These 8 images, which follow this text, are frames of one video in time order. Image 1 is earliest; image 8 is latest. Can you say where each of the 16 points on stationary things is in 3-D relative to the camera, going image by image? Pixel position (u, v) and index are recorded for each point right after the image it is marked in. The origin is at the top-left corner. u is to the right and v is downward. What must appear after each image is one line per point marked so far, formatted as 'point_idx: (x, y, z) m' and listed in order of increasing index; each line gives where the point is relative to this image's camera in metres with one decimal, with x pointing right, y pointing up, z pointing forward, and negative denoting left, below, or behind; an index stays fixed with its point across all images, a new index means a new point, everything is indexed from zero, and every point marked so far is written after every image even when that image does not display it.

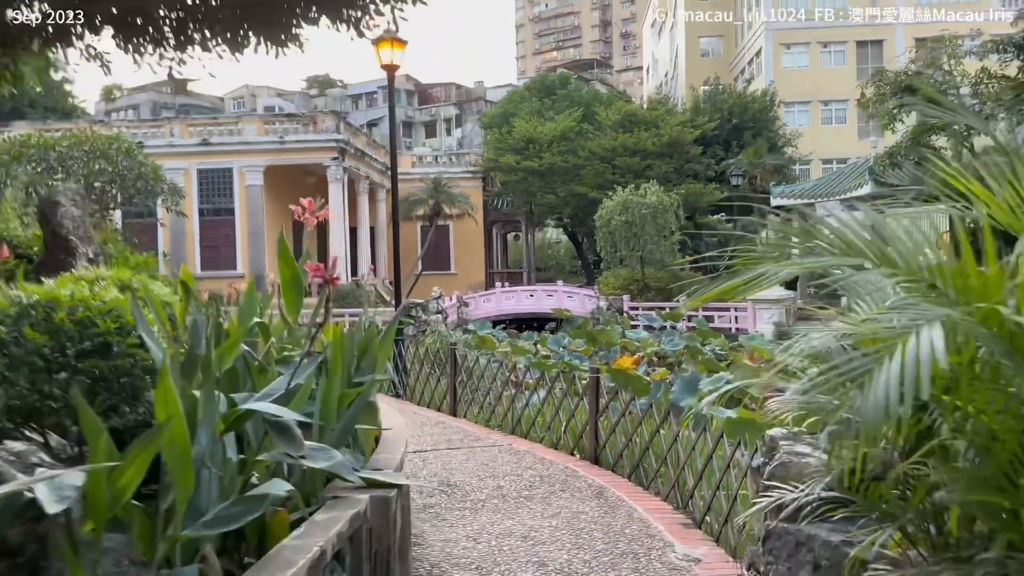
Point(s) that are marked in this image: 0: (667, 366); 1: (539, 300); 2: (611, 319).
0: (+2.1, -1.0, +10.8) m
1: (+0.6, -0.3, +19.1) m
2: (+1.8, -0.5, +14.8) m
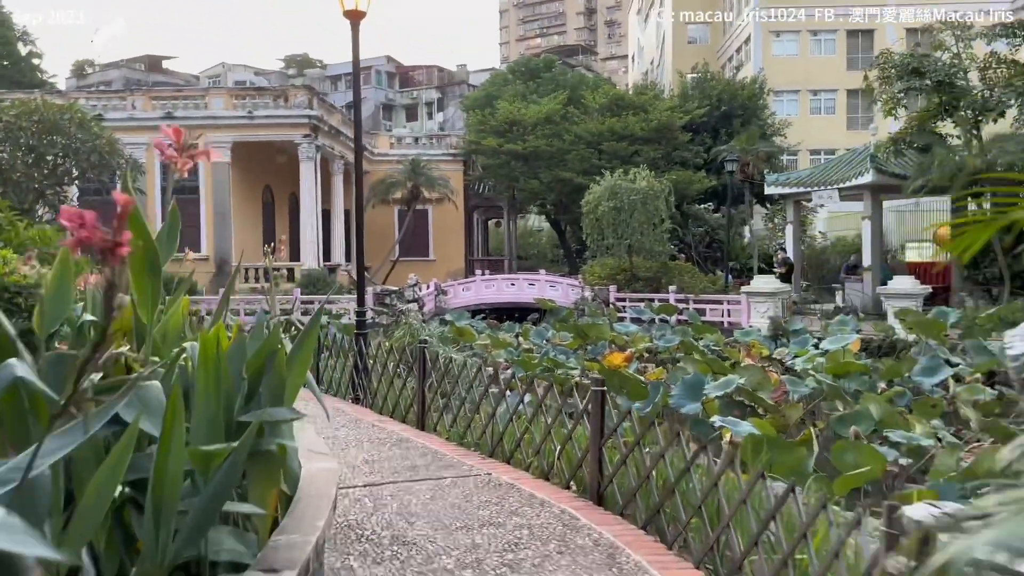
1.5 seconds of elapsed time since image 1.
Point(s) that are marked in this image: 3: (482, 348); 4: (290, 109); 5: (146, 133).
0: (+1.8, -0.9, +9.9) m
1: (+0.2, 0.0, +18.2) m
2: (+1.5, -0.4, +13.9) m
3: (-0.4, -0.8, +10.6) m
4: (-5.4, +4.4, +19.8) m
5: (-9.0, +3.8, +19.8) m
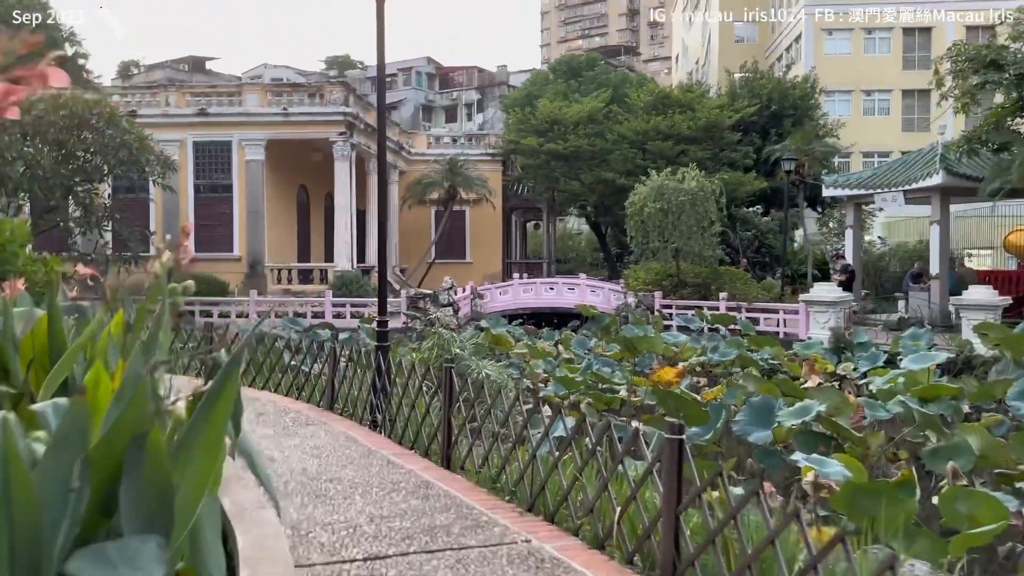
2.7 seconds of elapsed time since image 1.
0: (+2.3, -1.0, +9.0) m
1: (+1.0, -0.1, +17.3) m
2: (+2.1, -0.5, +13.0) m
3: (+0.1, -0.9, +9.8) m
4: (-4.5, +4.4, +19.2) m
5: (-8.0, +3.8, +19.4) m
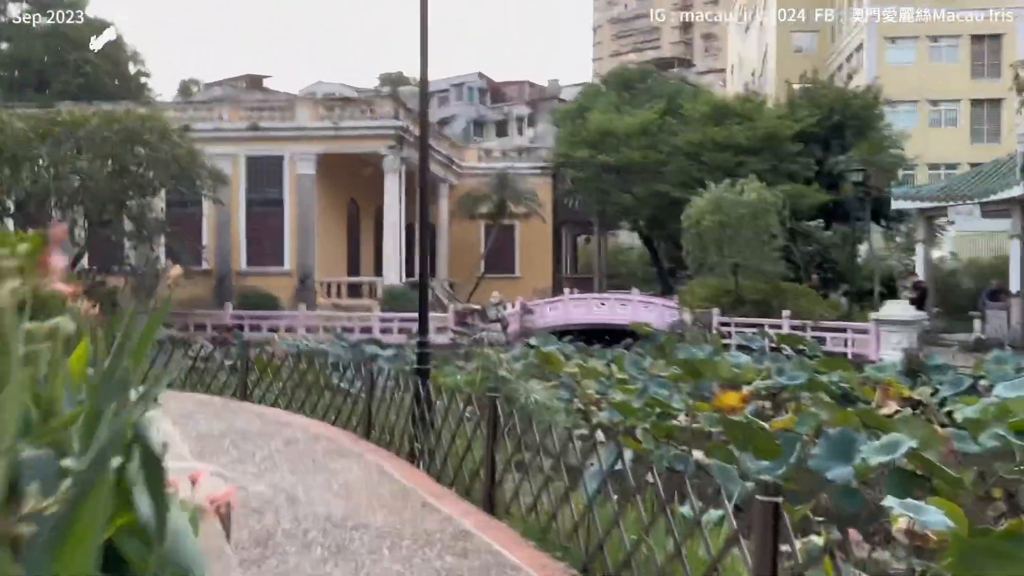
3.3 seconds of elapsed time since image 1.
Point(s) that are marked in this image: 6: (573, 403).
0: (+2.8, -1.2, +8.4) m
1: (+2.1, -0.5, +16.8) m
2: (+2.9, -0.7, +12.4) m
3: (+0.7, -1.0, +9.3) m
4: (-3.2, +4.0, +19.1) m
5: (-6.7, +3.5, +19.5) m
6: (+0.6, -1.2, +8.4) m
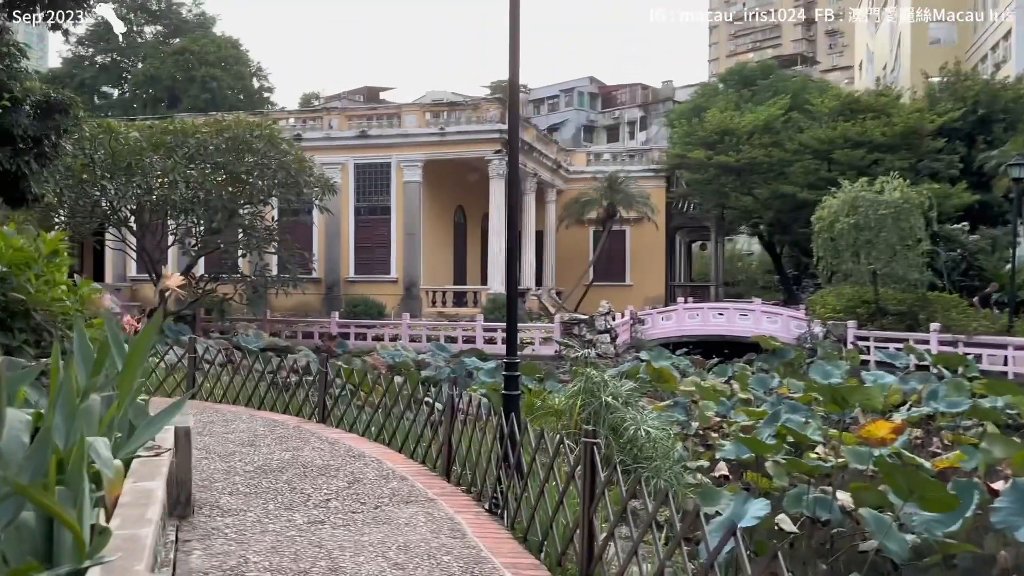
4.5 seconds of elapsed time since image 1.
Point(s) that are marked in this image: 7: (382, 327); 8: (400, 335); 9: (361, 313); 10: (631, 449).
0: (+3.8, -1.3, +7.2) m
1: (+4.2, -0.6, +15.6) m
2: (+4.4, -0.9, +11.1) m
3: (+1.8, -1.2, +8.3) m
4: (-0.7, +3.8, +18.6) m
5: (-4.1, +3.3, +19.5) m
6: (+1.6, -1.3, +7.4) m
7: (-2.5, -0.8, +15.7) m
8: (-2.1, -0.9, +15.5) m
9: (-3.5, -0.6, +18.5) m
10: (+0.7, -1.0, +4.9) m
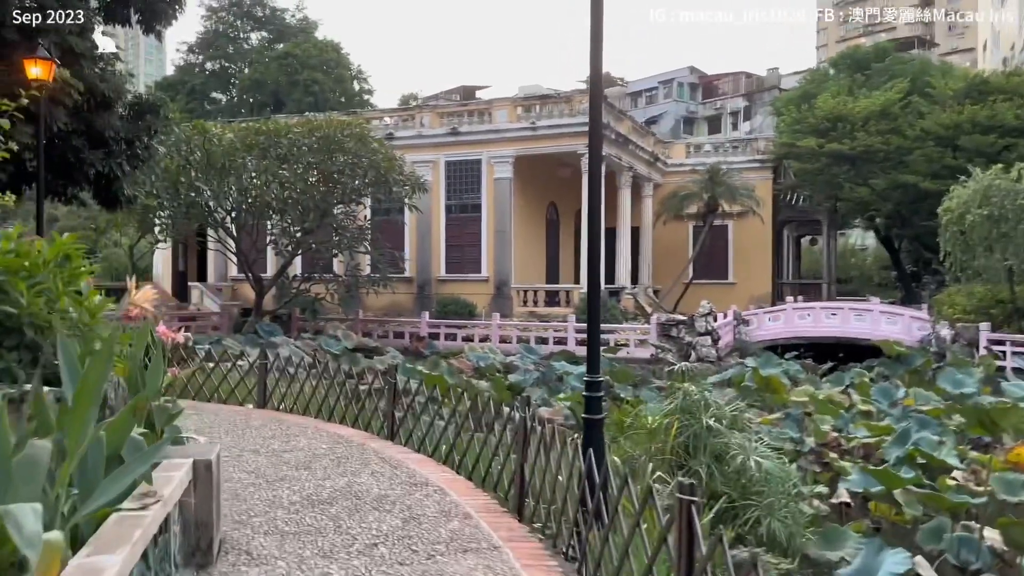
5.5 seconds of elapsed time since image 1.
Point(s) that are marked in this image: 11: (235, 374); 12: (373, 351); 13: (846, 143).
0: (+4.5, -1.3, +6.1) m
1: (+5.9, -0.6, +14.4) m
2: (+5.6, -0.9, +9.9) m
3: (+2.7, -1.2, +7.5) m
4: (+1.4, +3.9, +18.0) m
5: (-1.9, +3.3, +19.3) m
6: (+2.4, -1.3, +6.6) m
7: (-0.8, -0.7, +15.3) m
8: (-0.4, -0.9, +15.0) m
9: (-1.4, -0.6, +18.2) m
10: (+1.2, -1.0, +4.2) m
11: (-2.6, -0.8, +7.5) m
12: (-2.2, -1.0, +12.6) m
13: (+8.2, +3.6, +19.9) m
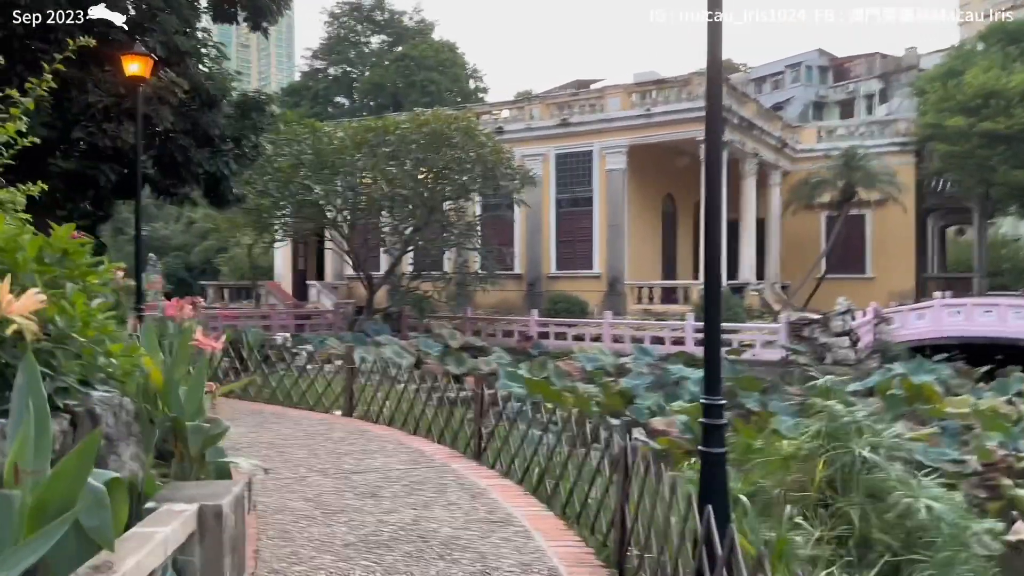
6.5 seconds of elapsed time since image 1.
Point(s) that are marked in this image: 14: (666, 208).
0: (+5.2, -1.3, +4.8) m
1: (+7.8, -0.5, +12.7) m
2: (+6.8, -0.8, +8.4) m
3: (+3.6, -1.1, +6.4) m
4: (+3.8, +3.9, +16.9) m
5: (+0.7, +3.4, +18.7) m
6: (+3.2, -1.3, +5.6) m
7: (+1.3, -0.7, +14.6) m
8: (+1.6, -0.8, +14.3) m
9: (+1.1, -0.5, +17.5) m
10: (+1.6, -1.0, +3.3) m
11: (-1.6, -0.8, +7.1) m
12: (-0.5, -0.9, +12.1) m
13: (+10.8, +3.7, +17.8) m
14: (+3.8, +2.0, +19.8) m
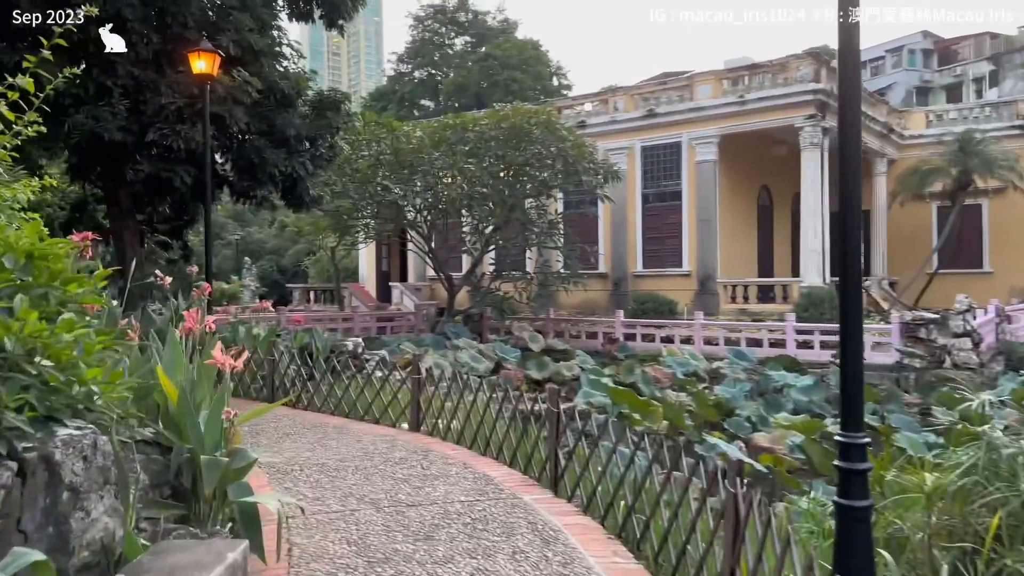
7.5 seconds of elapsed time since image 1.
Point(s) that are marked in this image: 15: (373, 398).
0: (+5.6, -1.2, +3.6) m
1: (+9.0, -0.4, +11.3) m
2: (+7.6, -0.7, +7.1) m
3: (+4.1, -1.1, +5.4) m
4: (+5.4, +4.0, +15.9) m
5: (+2.6, +3.4, +18.0) m
6: (+3.7, -1.2, +4.7) m
7: (+2.8, -0.7, +13.9) m
8: (+3.1, -0.8, +13.5) m
9: (+2.9, -0.5, +16.8) m
10: (+1.9, -1.0, +2.6) m
11: (-1.0, -0.8, +6.7) m
12: (+0.7, -1.0, +11.6) m
13: (+12.5, +3.8, +16.0) m
14: (+5.7, +2.0, +18.7) m
15: (-1.1, -0.9, +6.8) m
